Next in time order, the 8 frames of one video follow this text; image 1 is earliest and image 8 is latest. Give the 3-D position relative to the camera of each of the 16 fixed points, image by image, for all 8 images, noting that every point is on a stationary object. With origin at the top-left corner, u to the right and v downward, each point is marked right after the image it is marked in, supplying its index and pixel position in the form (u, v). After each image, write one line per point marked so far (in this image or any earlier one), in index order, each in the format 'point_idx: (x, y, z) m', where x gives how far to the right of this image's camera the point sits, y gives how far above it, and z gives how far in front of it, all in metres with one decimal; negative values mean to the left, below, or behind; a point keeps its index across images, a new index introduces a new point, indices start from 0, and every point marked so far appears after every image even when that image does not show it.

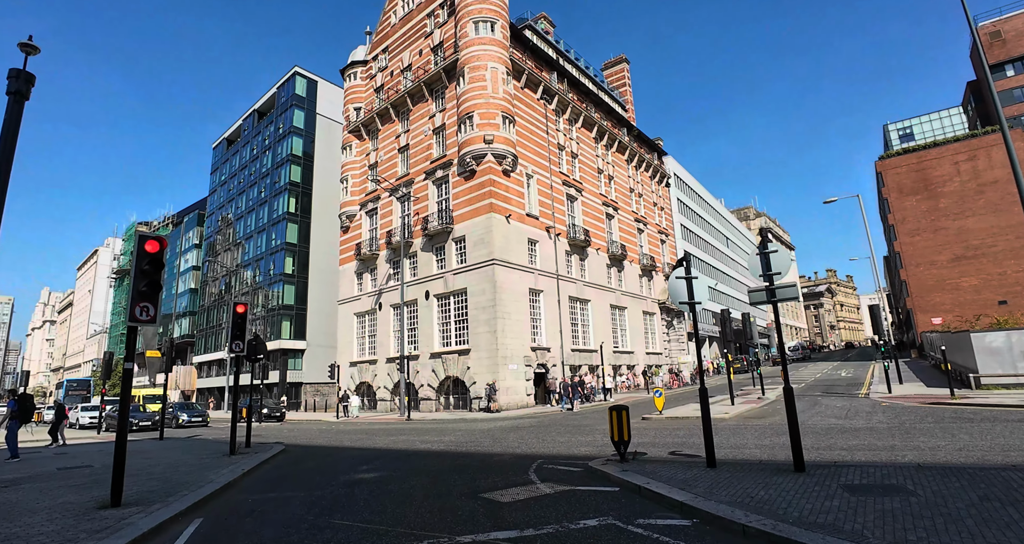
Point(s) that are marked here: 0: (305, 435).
0: (-7.8, -6.0, +19.0) m
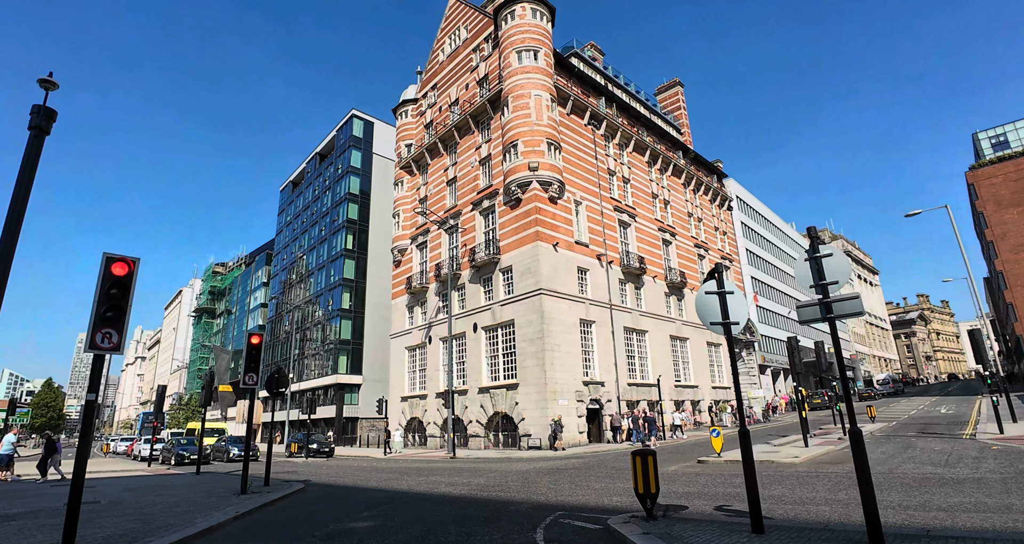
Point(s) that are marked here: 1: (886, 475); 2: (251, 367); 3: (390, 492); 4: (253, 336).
0: (-6.2, -7.2, +18.4) m
1: (+7.4, -4.1, +10.4) m
2: (-6.3, -2.2, +12.0) m
3: (-2.8, -5.0, +11.7) m
4: (-6.3, -1.5, +12.1) m
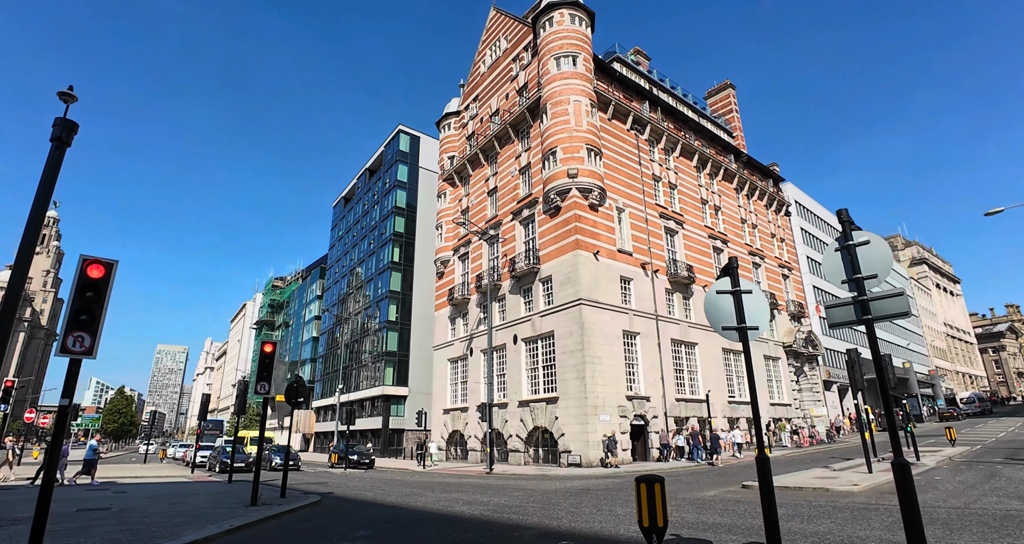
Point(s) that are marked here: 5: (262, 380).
0: (-5.1, -7.5, +18.2) m
1: (+7.7, -4.1, +8.8) m
2: (-5.8, -2.4, +11.9) m
3: (-2.4, -5.2, +11.2) m
4: (-5.8, -1.7, +12.0) m
5: (-5.8, -2.4, +11.8) m
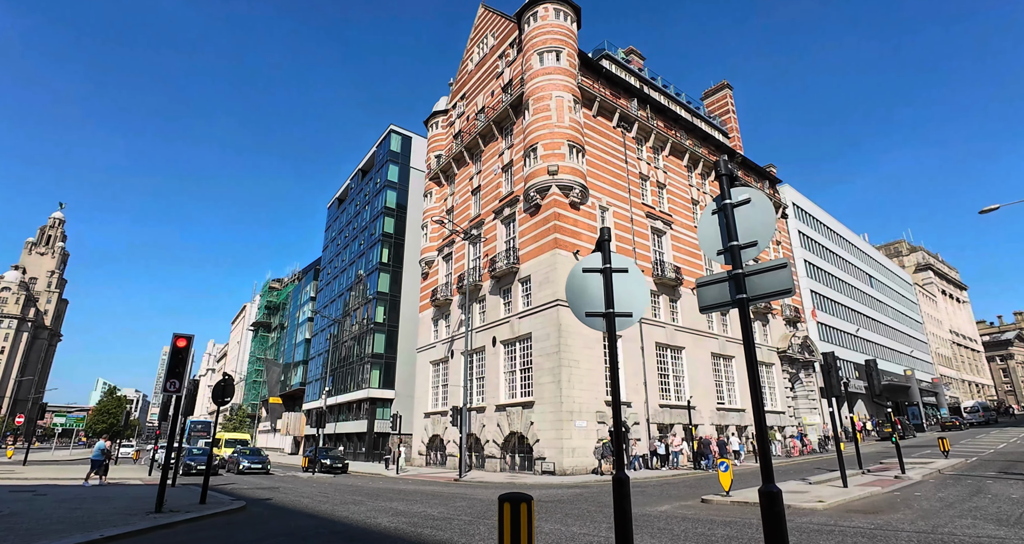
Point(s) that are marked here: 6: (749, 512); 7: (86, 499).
0: (-6.5, -7.4, +17.2) m
1: (+6.2, -4.0, +7.8) m
2: (-7.2, -2.2, +11.0) m
3: (-3.9, -5.0, +10.2) m
4: (-7.2, -1.4, +11.2) m
5: (-7.2, -2.2, +10.9) m
6: (+4.8, -4.9, +10.5) m
7: (-10.1, -5.4, +12.2) m
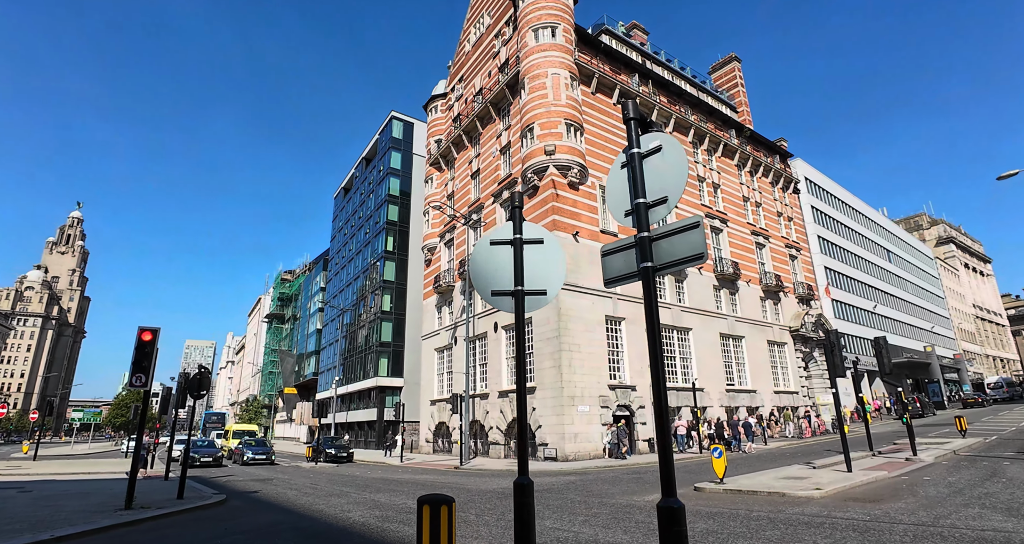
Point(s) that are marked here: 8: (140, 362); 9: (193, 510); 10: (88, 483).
0: (-6.7, -7.0, +17.0) m
1: (+5.7, -3.5, +7.1) m
2: (-7.7, -2.0, +10.7) m
3: (-4.3, -4.7, +9.9) m
4: (-7.7, -1.3, +10.8) m
5: (-7.7, -2.0, +10.6) m
6: (+4.4, -4.4, +9.9) m
7: (-10.5, -5.2, +12.0) m
8: (-7.7, -1.9, +10.7) m
9: (-7.0, -5.2, +11.3) m
10: (-11.3, -5.6, +13.7) m
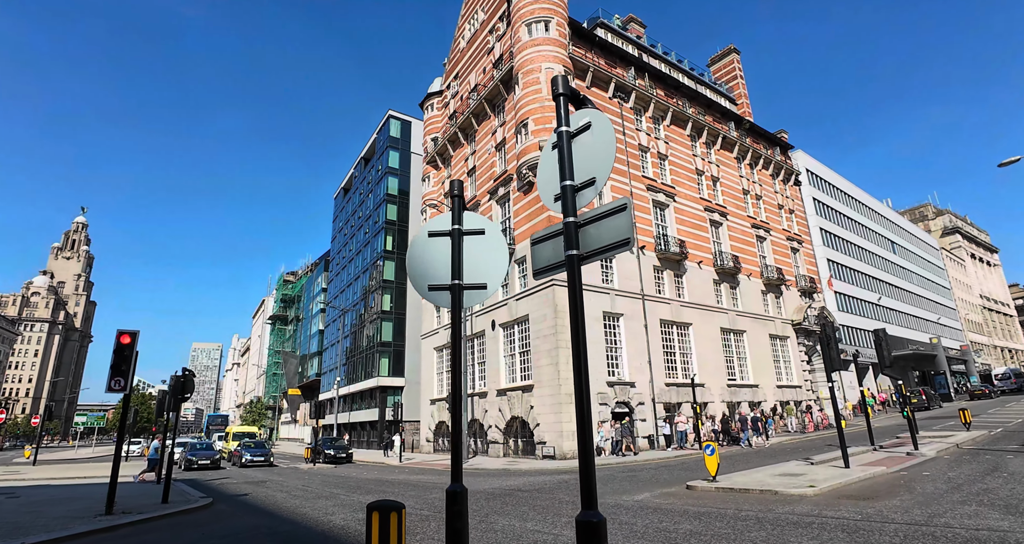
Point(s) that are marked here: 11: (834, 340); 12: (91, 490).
0: (-6.8, -7.0, +16.9) m
1: (+5.3, -3.4, +6.9) m
2: (-8.0, -2.0, +10.5) m
3: (-4.6, -4.7, +9.7) m
4: (-8.1, -1.3, +10.7) m
5: (-8.0, -2.1, +10.4) m
6: (+4.1, -4.2, +9.6) m
7: (-10.7, -5.3, +11.9) m
8: (-8.0, -1.9, +10.5) m
9: (-7.2, -5.2, +11.1) m
10: (-11.5, -5.7, +13.6) m
11: (+8.6, -1.8, +13.7) m
12: (-10.7, -5.6, +13.0) m
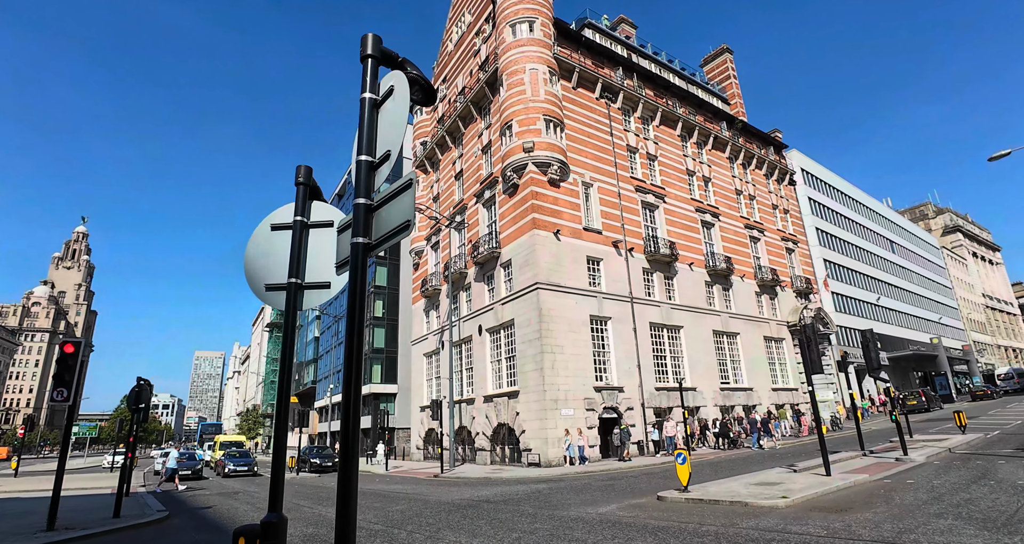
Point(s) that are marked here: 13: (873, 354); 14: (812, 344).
0: (-7.6, -7.2, +16.4) m
1: (+4.5, -3.3, +6.3) m
2: (-8.9, -2.2, +10.1) m
3: (-5.4, -4.8, +9.2) m
4: (-8.9, -1.5, +10.2) m
5: (-8.8, -2.2, +10.0) m
6: (+3.3, -4.2, +9.1) m
7: (-11.5, -5.5, +11.4) m
8: (-8.8, -2.1, +10.1) m
9: (-8.0, -5.4, +10.6) m
10: (-12.3, -5.9, +13.1) m
11: (+7.8, -1.8, +13.1) m
12: (-11.4, -5.8, +12.5) m
13: (+11.3, -2.6, +16.5) m
14: (+7.7, -1.8, +13.1) m
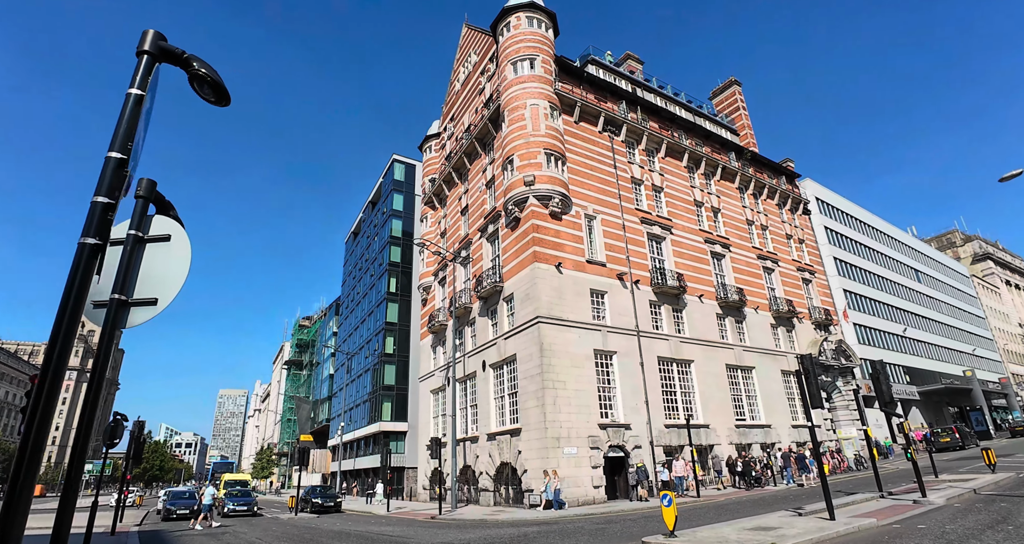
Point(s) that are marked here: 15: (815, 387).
0: (-7.8, -8.3, +15.9) m
1: (+3.8, -3.6, +5.7) m
2: (-9.4, -2.9, +10.0) m
3: (-5.9, -5.4, +8.8) m
4: (-9.4, -2.2, +10.2) m
5: (-9.4, -2.9, +9.9) m
6: (+2.7, -4.7, +8.4) m
7: (-11.9, -6.3, +11.2) m
8: (-9.4, -2.8, +10.0) m
9: (-8.5, -6.1, +10.3) m
10: (-12.6, -6.9, +12.9) m
11: (+7.3, -2.5, +12.4) m
12: (-11.8, -6.6, +12.3) m
13: (+11.0, -3.5, +15.6) m
14: (+7.3, -2.5, +12.4) m
15: (+7.3, -2.7, +12.3) m
